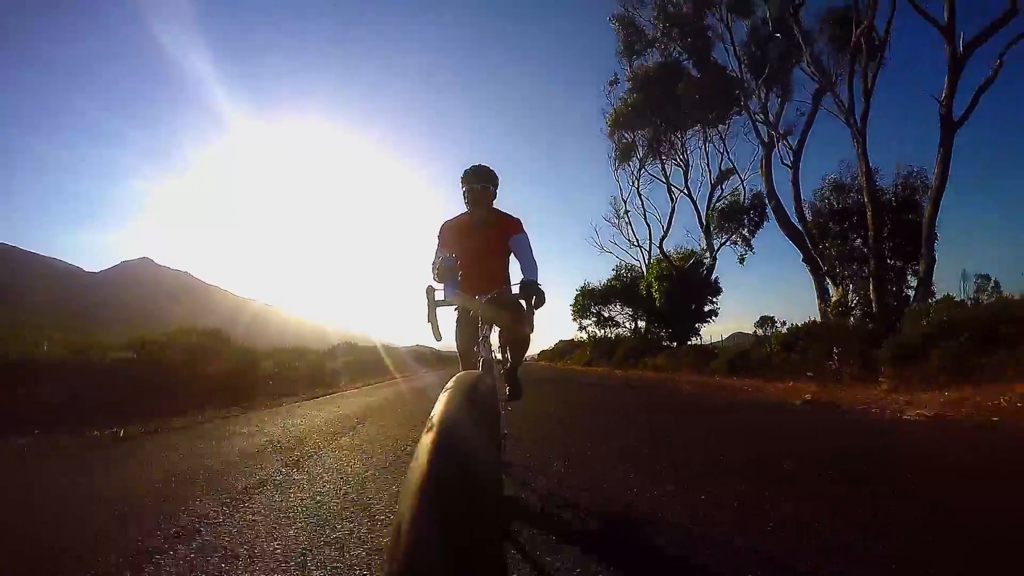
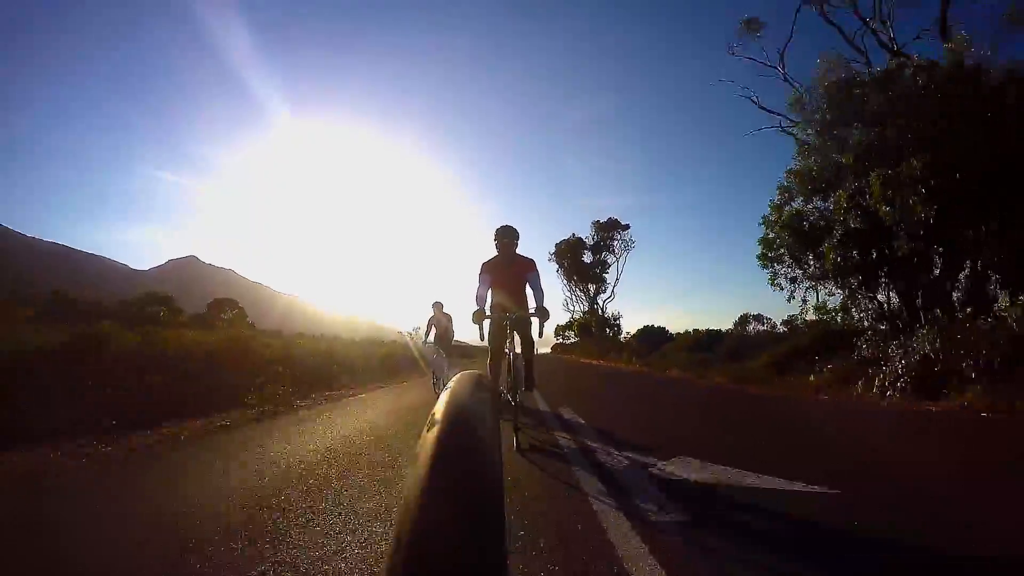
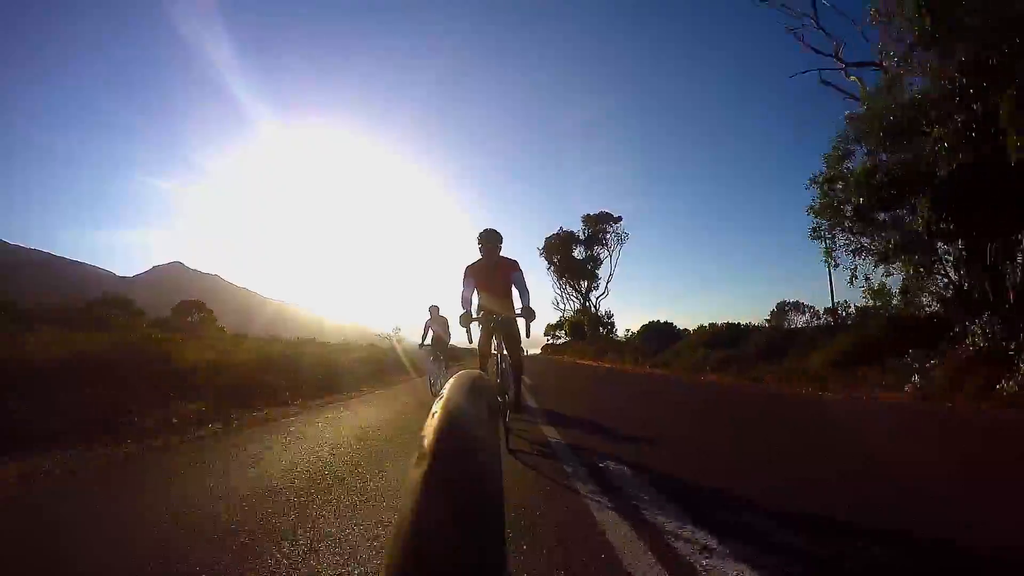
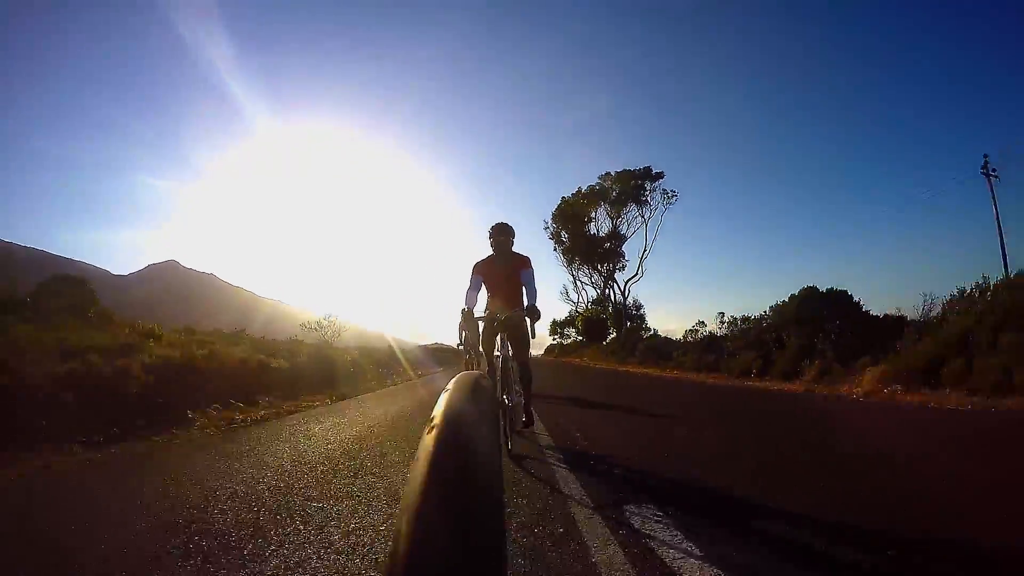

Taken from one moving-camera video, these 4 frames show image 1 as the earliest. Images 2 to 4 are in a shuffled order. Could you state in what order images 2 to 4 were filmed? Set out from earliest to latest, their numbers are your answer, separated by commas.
4, 3, 2
